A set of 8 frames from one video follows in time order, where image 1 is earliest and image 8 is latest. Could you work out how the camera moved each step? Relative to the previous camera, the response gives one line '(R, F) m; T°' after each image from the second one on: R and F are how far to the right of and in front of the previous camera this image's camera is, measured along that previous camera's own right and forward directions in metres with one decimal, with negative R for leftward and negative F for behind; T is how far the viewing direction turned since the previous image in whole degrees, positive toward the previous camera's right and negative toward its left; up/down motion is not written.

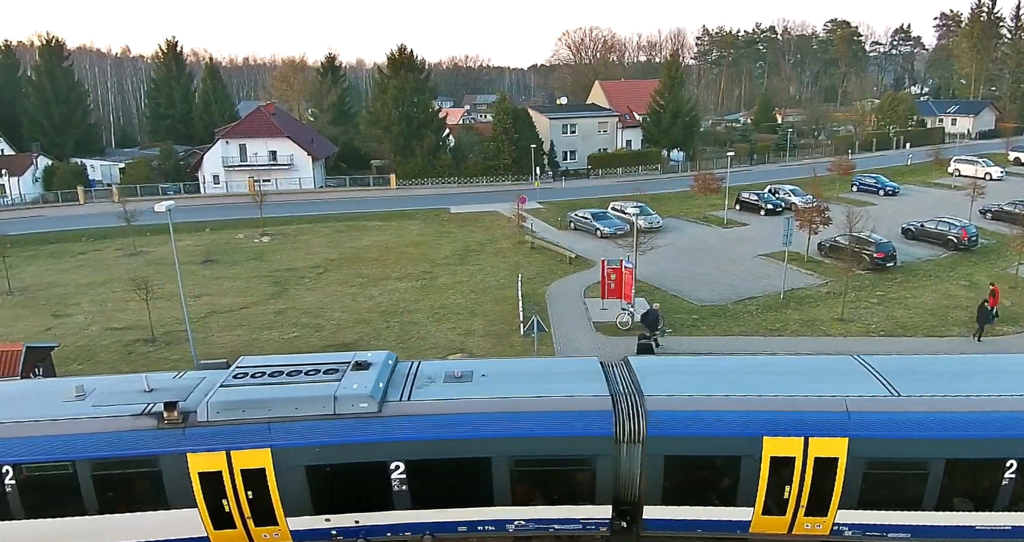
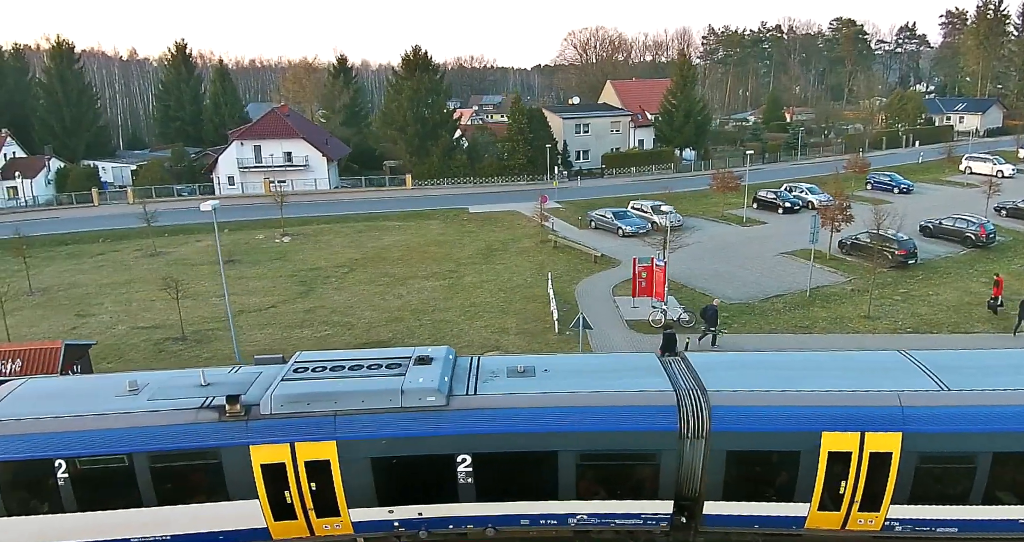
(-0.7, -0.3) m; 0°
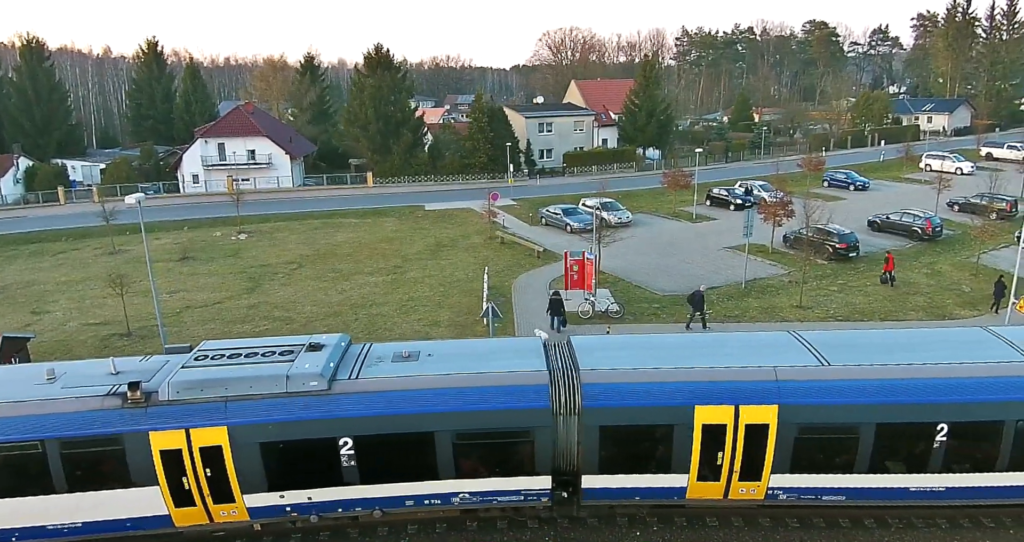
(+1.3, -0.2) m; +1°
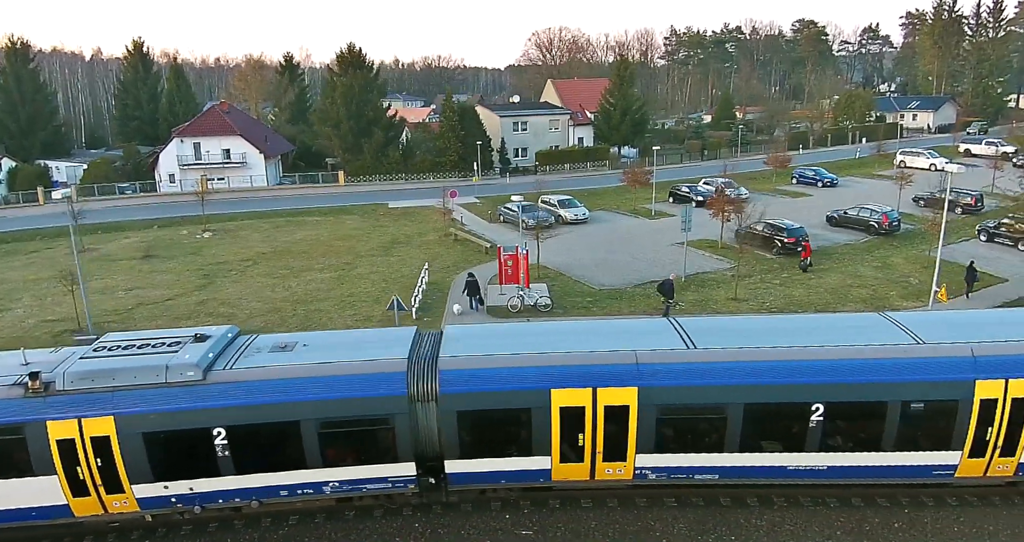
(+1.7, -0.1) m; 0°
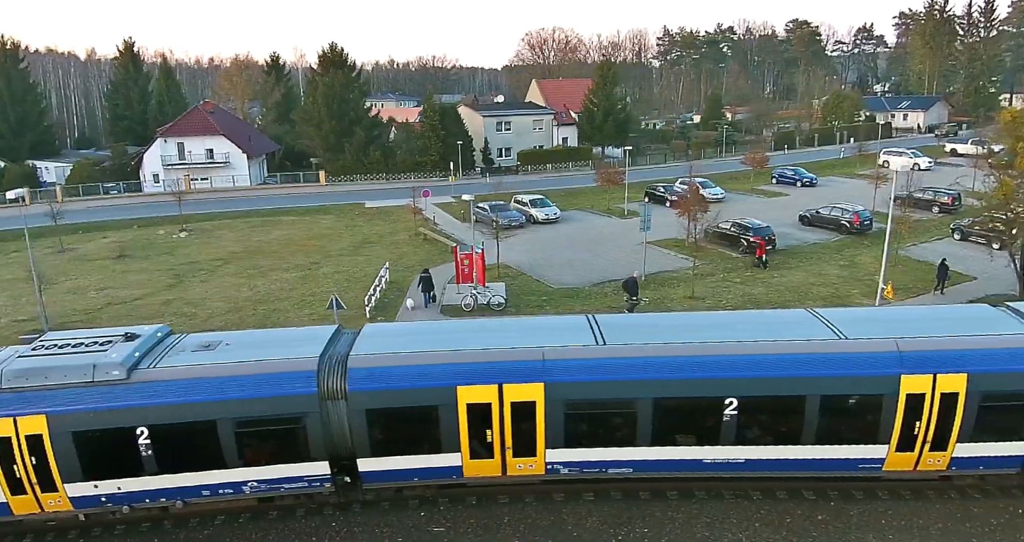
(+1.1, -0.1) m; 0°
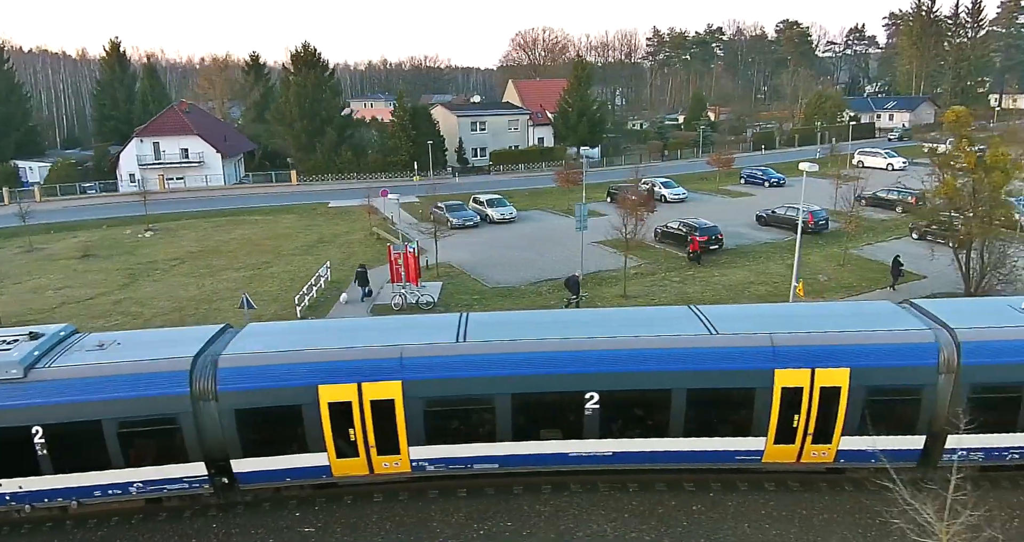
(+1.7, -0.1) m; 0°
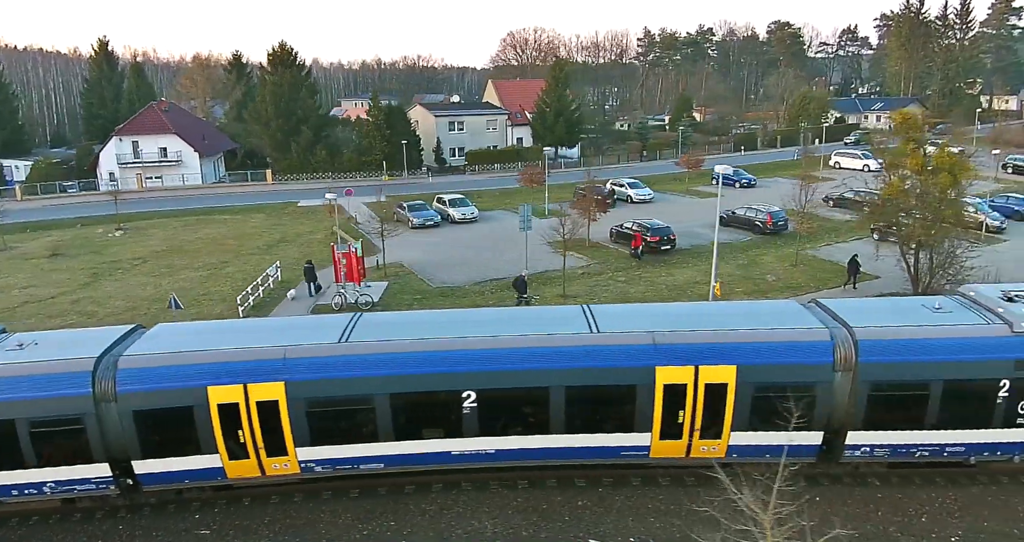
(+1.4, -0.2) m; 0°
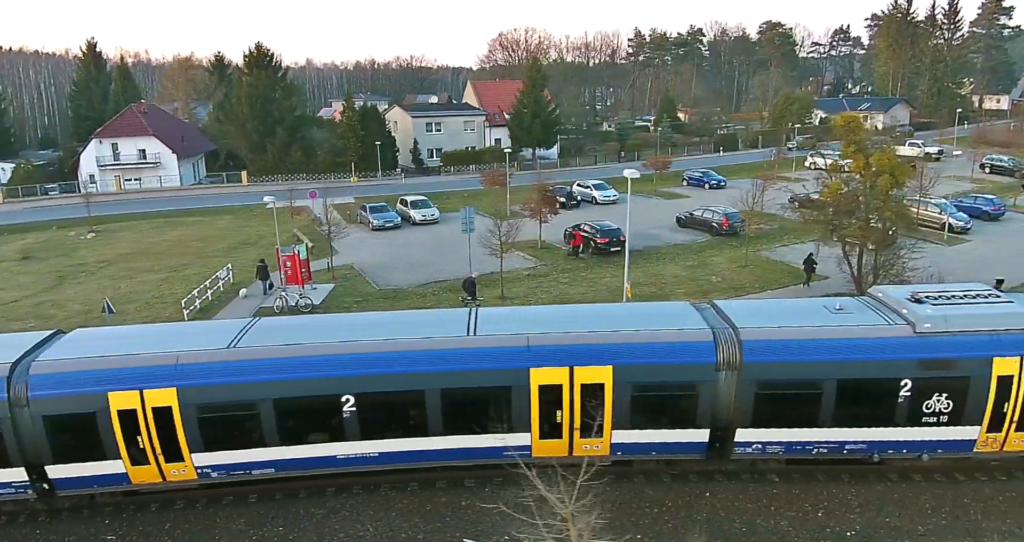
(+1.6, -0.4) m; 0°
